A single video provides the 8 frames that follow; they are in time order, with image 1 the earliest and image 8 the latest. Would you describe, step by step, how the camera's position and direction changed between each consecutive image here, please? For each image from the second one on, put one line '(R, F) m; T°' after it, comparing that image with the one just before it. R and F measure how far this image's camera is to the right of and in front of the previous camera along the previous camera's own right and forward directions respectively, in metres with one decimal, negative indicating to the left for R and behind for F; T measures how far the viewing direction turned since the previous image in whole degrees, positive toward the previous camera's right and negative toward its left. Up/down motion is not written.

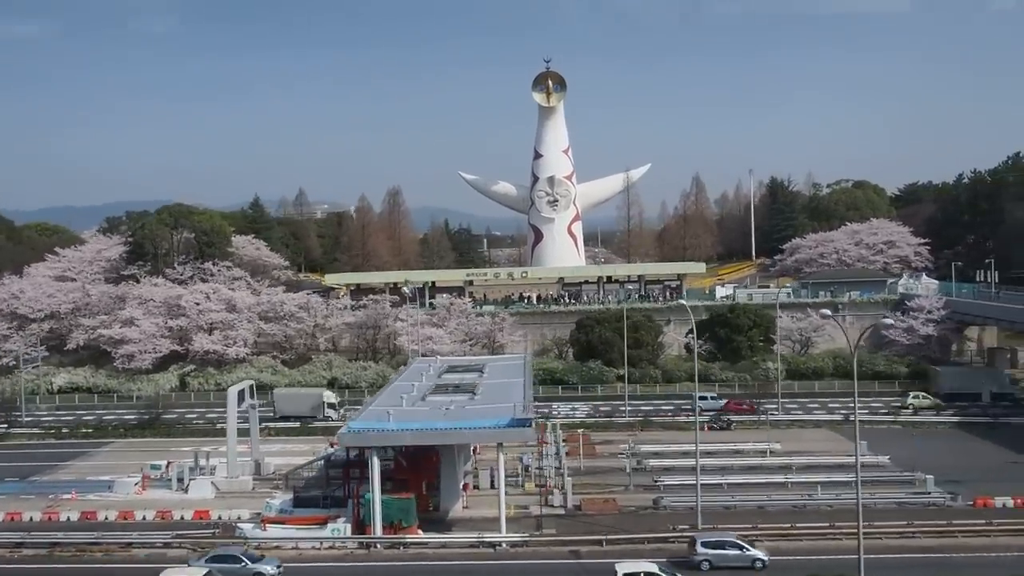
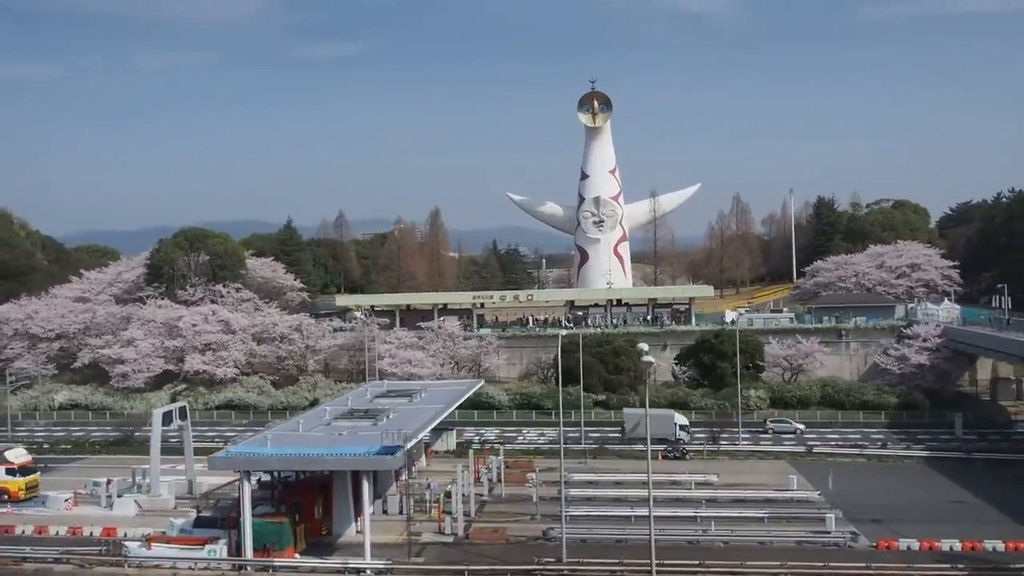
(+2.9, +0.1) m; -5°
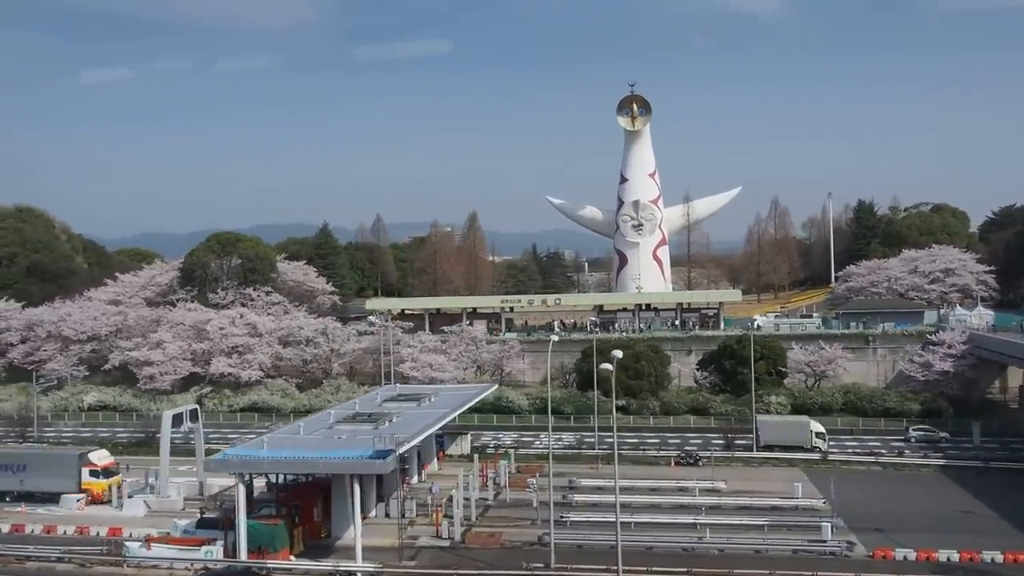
(+0.8, -0.1) m; -3°
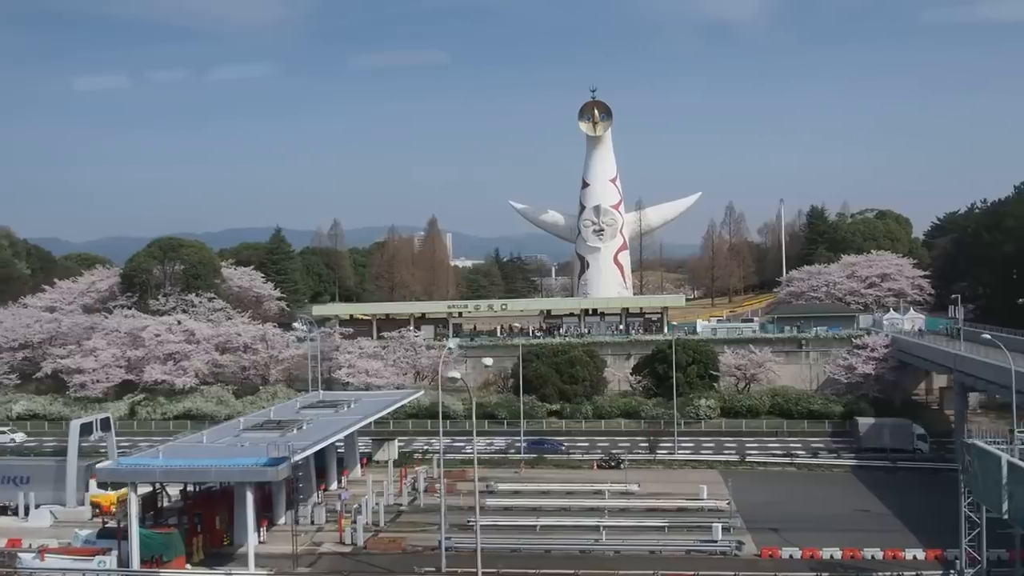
(+1.2, -0.3) m; +1°
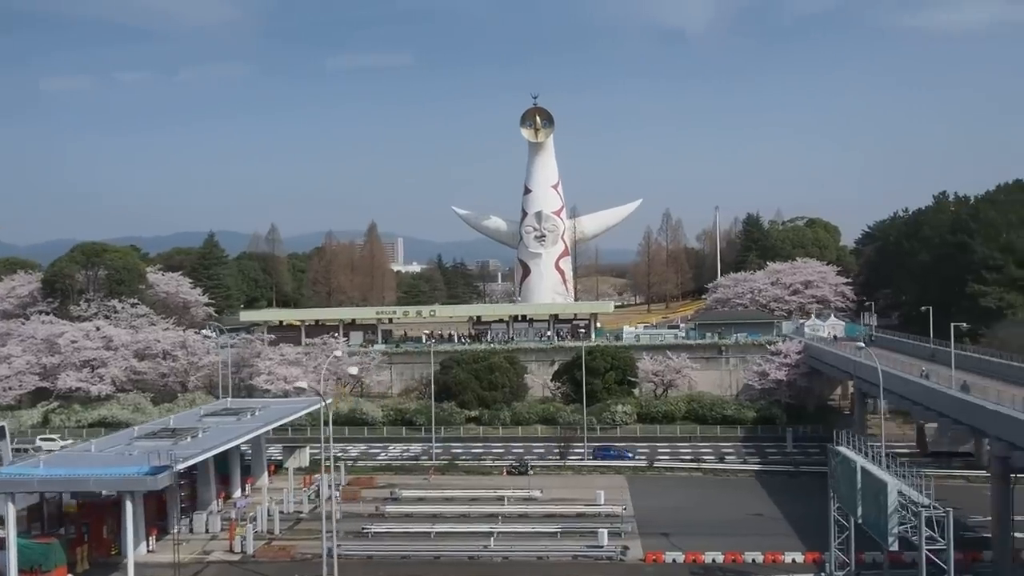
(+1.0, -0.1) m; +3°
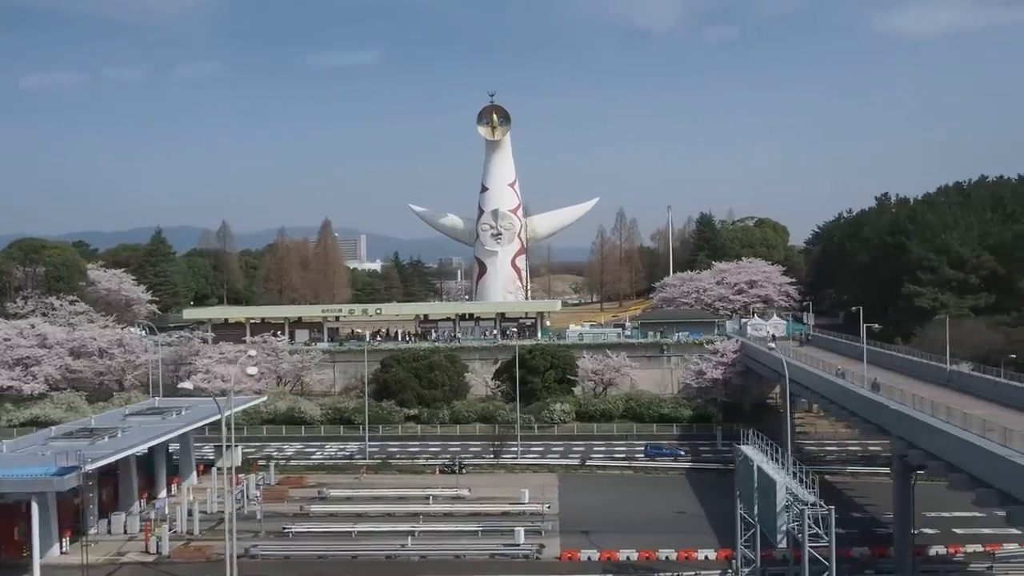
(+0.7, 0.0) m; +2°
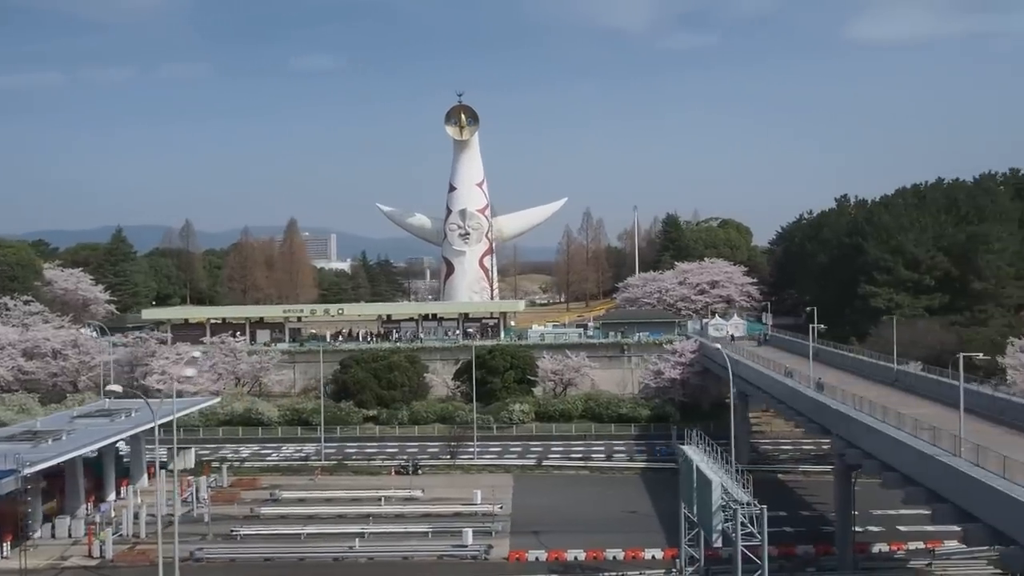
(+0.4, 0.0) m; +2°
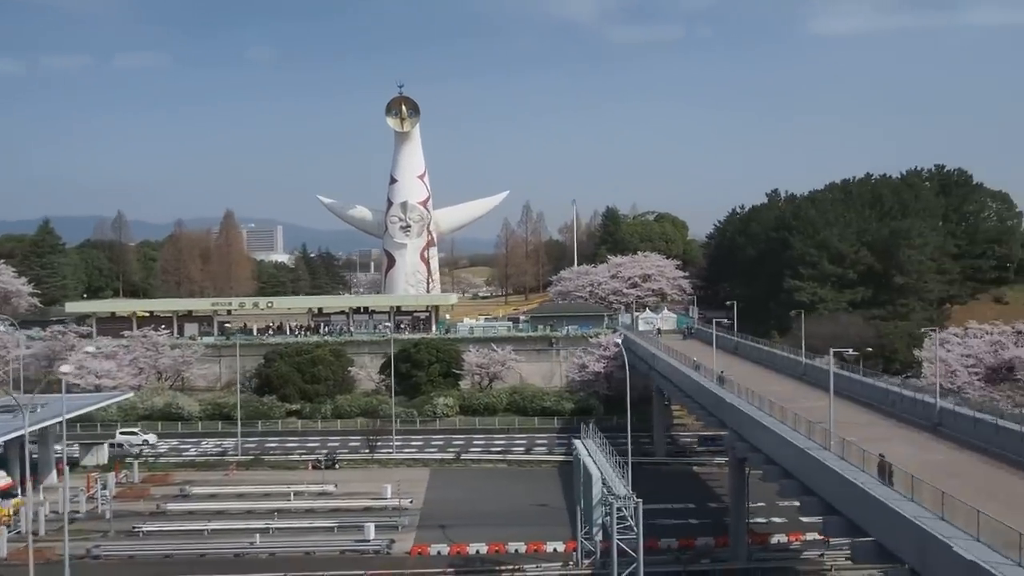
(+0.7, 0.0) m; +3°
